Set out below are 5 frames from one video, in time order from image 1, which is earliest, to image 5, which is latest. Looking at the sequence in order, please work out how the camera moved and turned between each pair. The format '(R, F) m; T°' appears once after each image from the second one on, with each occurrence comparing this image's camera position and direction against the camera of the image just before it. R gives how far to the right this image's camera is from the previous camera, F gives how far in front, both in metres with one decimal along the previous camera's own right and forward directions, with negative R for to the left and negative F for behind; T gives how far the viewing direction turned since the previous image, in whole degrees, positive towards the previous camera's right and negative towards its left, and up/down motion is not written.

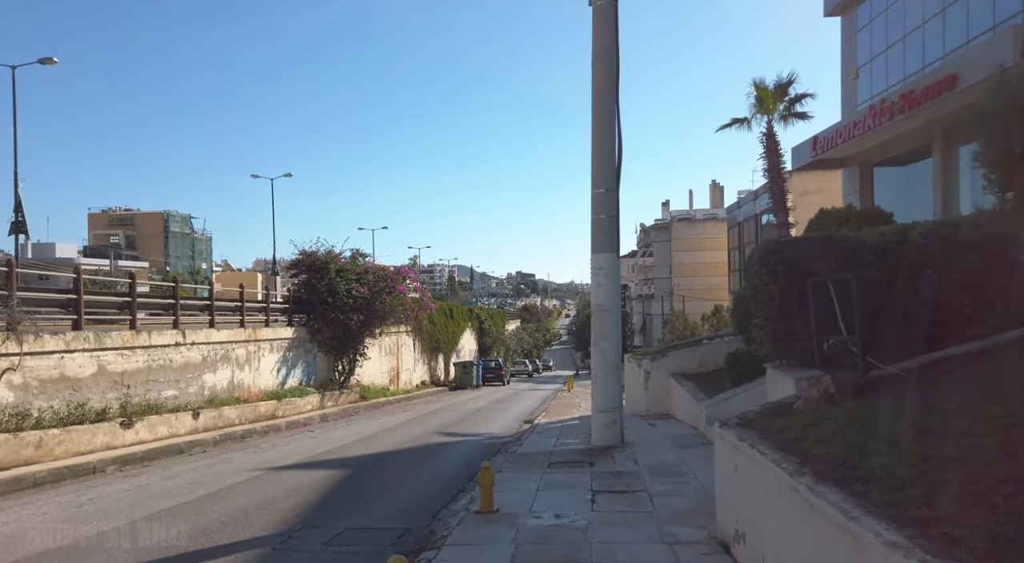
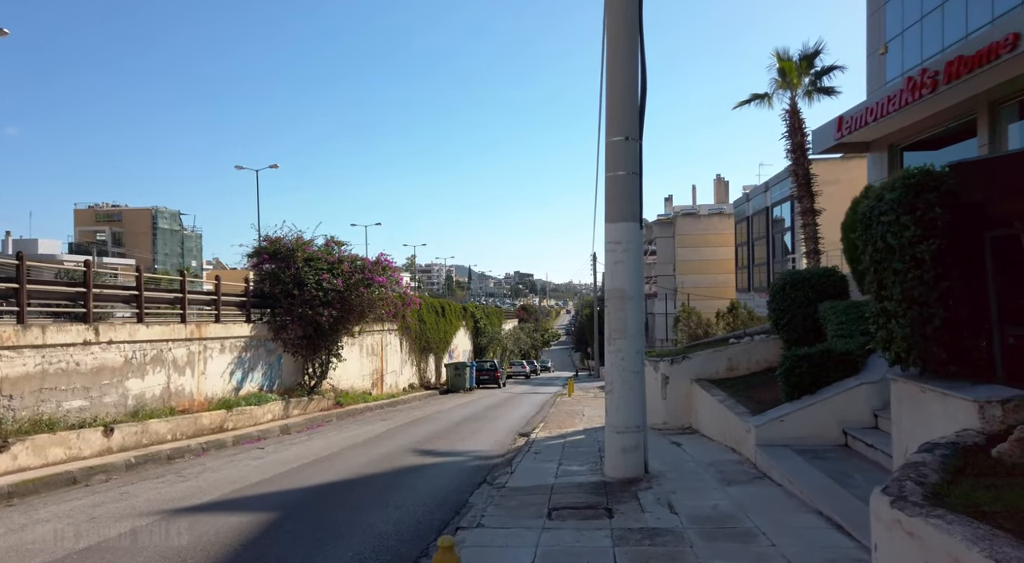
(+0.1, +3.0) m; 0°
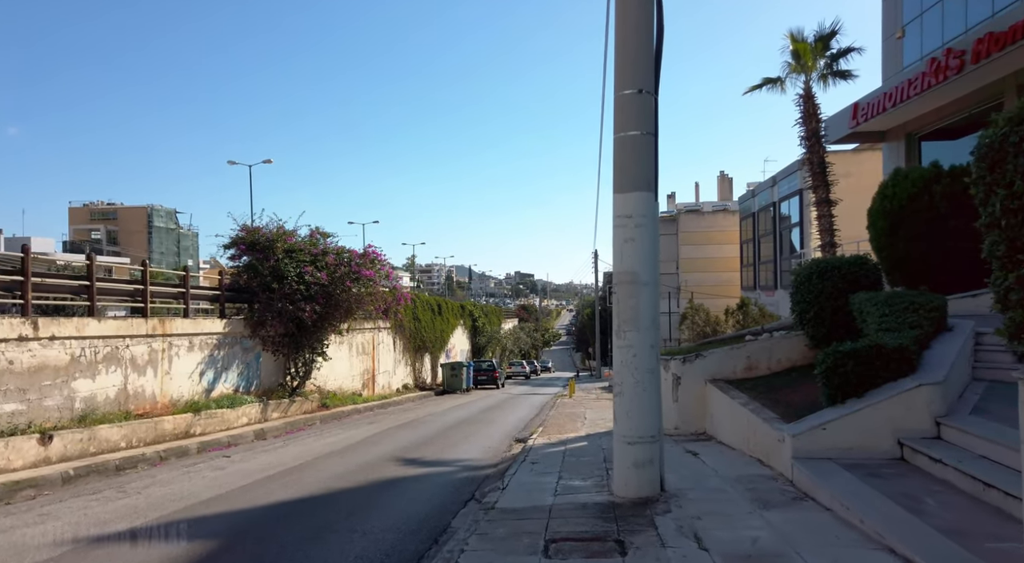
(+0.1, +1.5) m; 0°
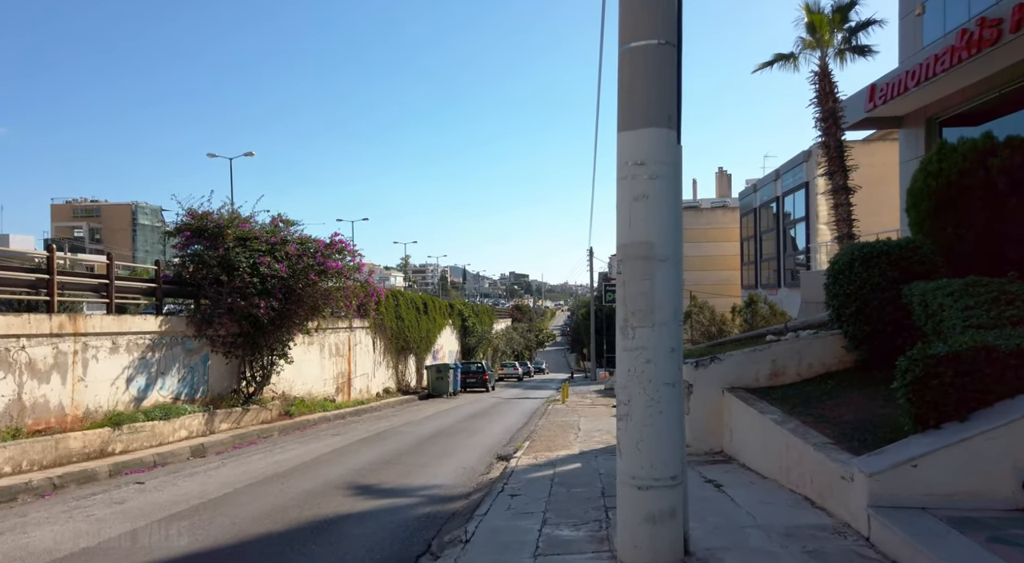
(+0.3, +2.3) m; 0°
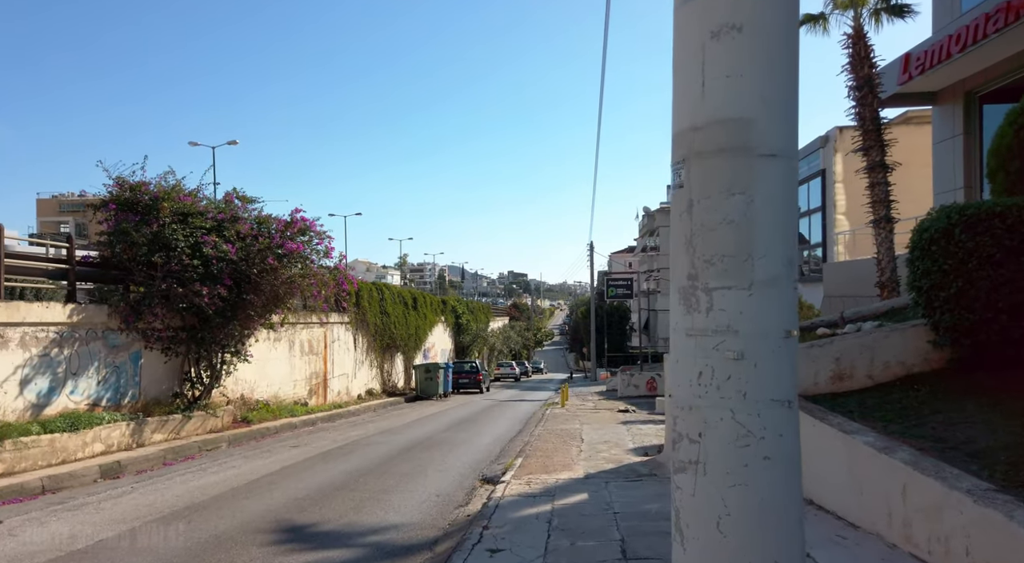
(+0.2, +2.7) m; 0°
